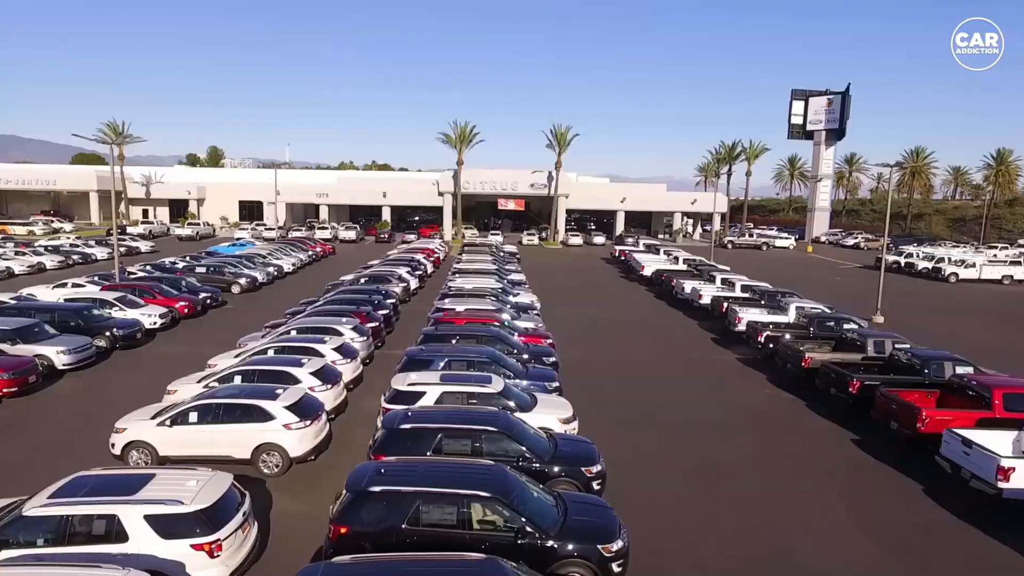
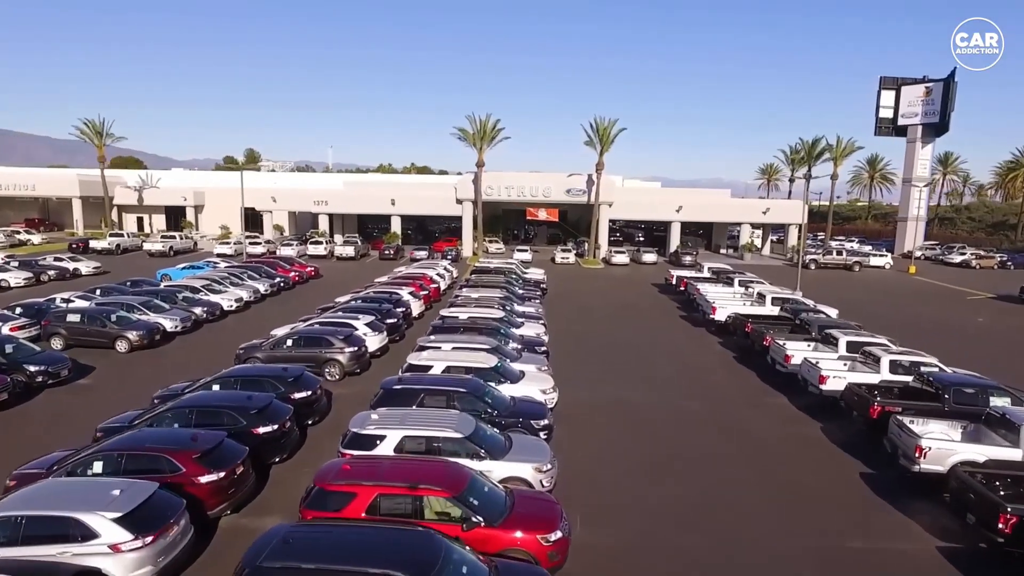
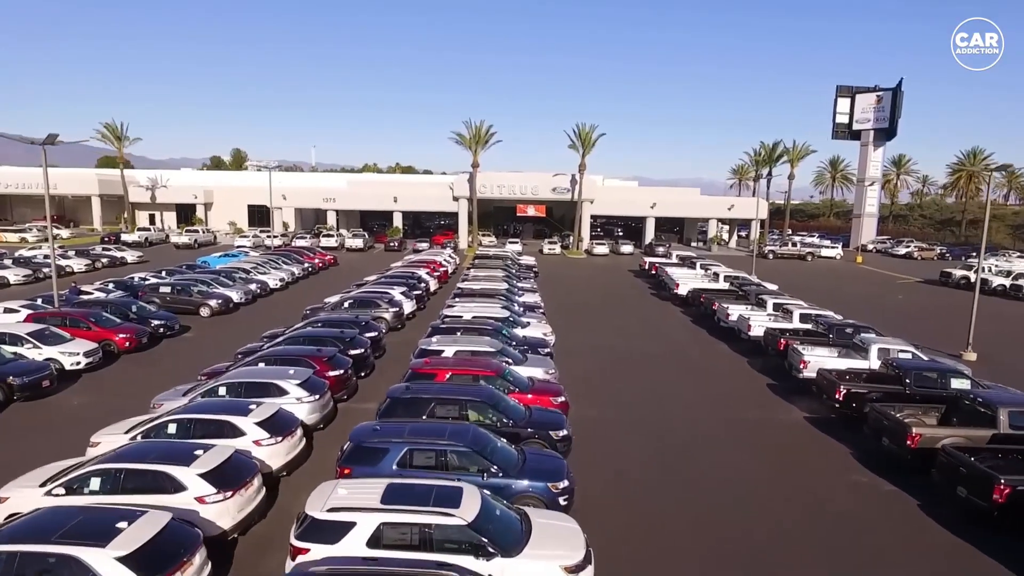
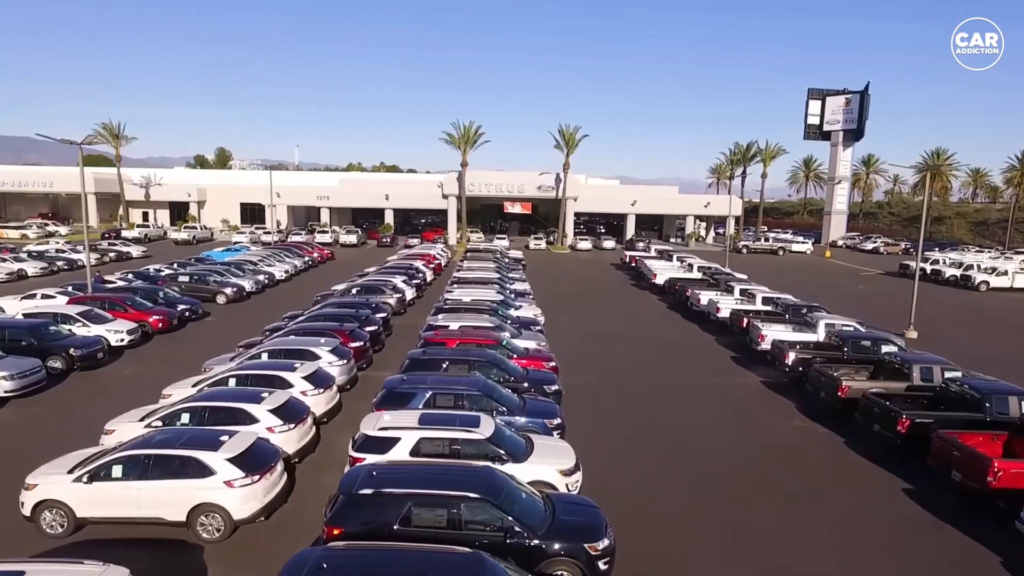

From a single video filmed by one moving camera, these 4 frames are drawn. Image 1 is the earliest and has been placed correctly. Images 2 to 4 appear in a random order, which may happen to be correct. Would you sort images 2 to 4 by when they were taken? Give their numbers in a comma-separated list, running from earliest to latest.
4, 3, 2
